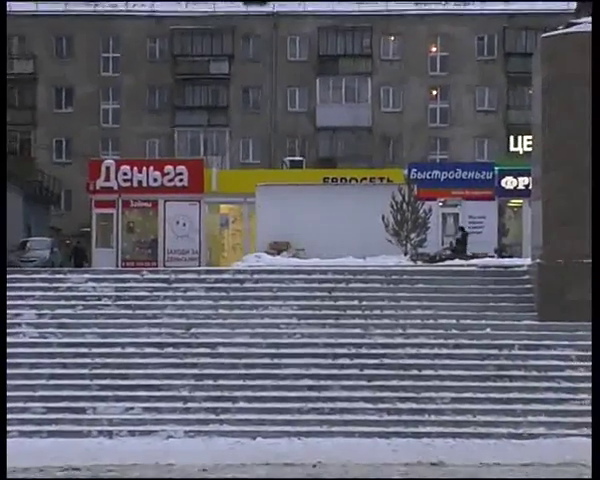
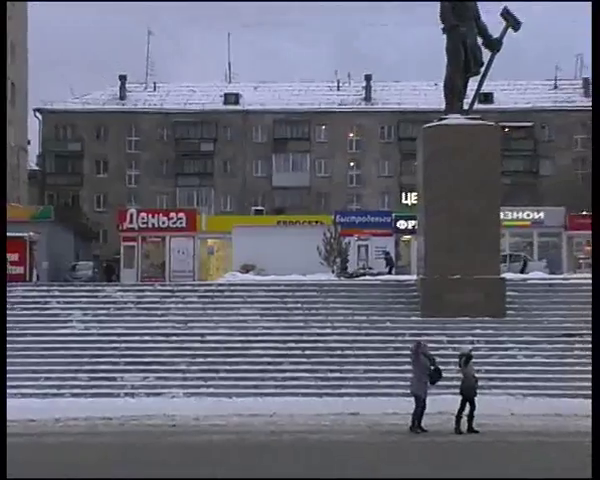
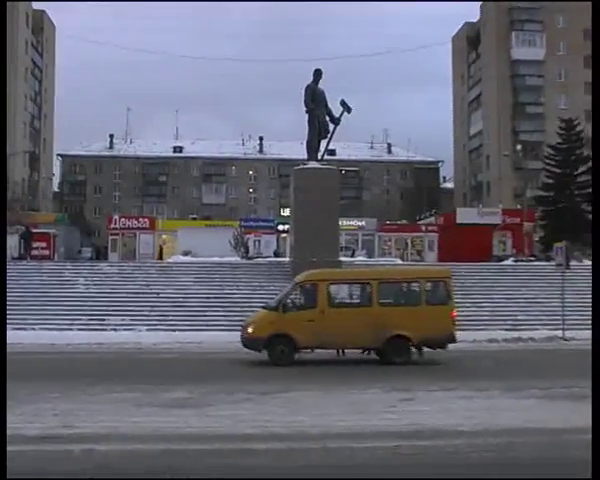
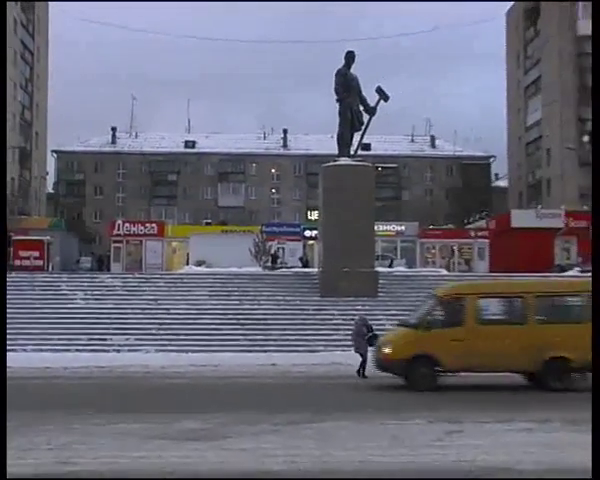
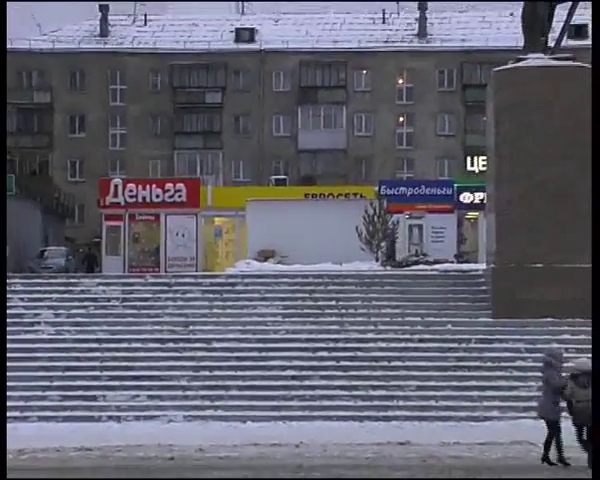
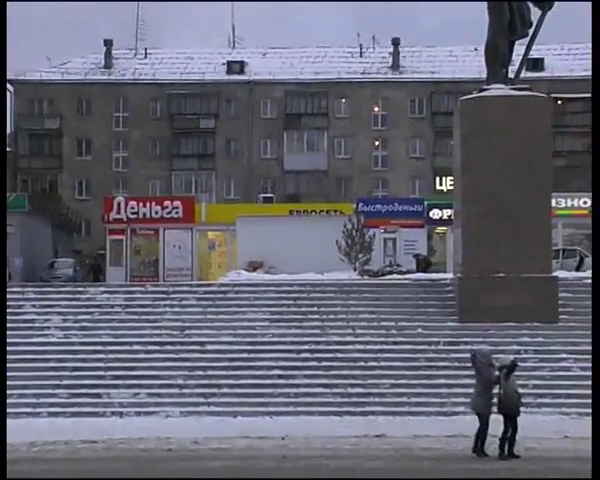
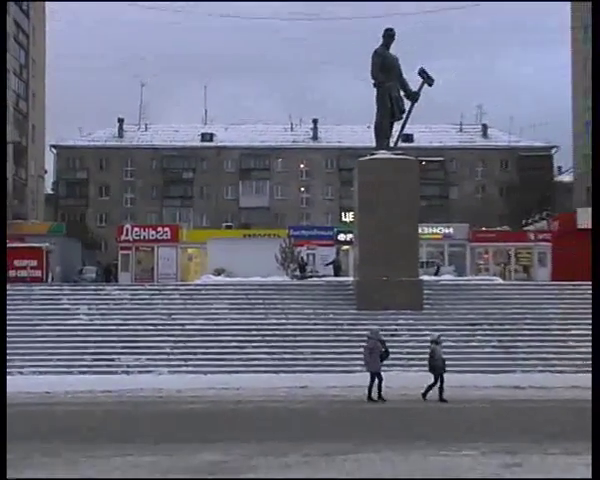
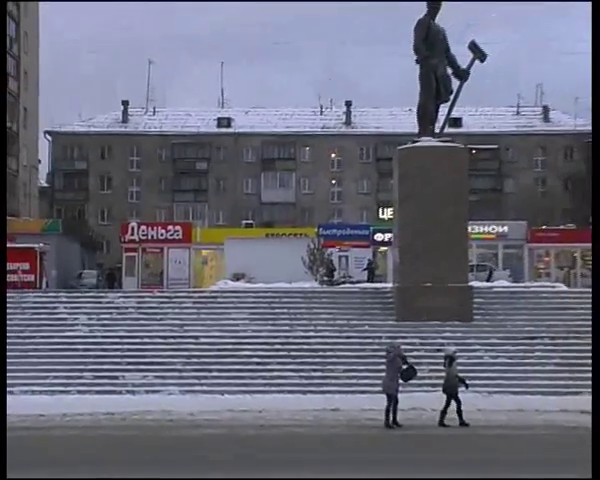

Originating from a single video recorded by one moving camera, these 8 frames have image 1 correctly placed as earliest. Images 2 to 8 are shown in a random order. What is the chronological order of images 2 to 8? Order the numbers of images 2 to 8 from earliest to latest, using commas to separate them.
5, 6, 2, 8, 7, 4, 3
